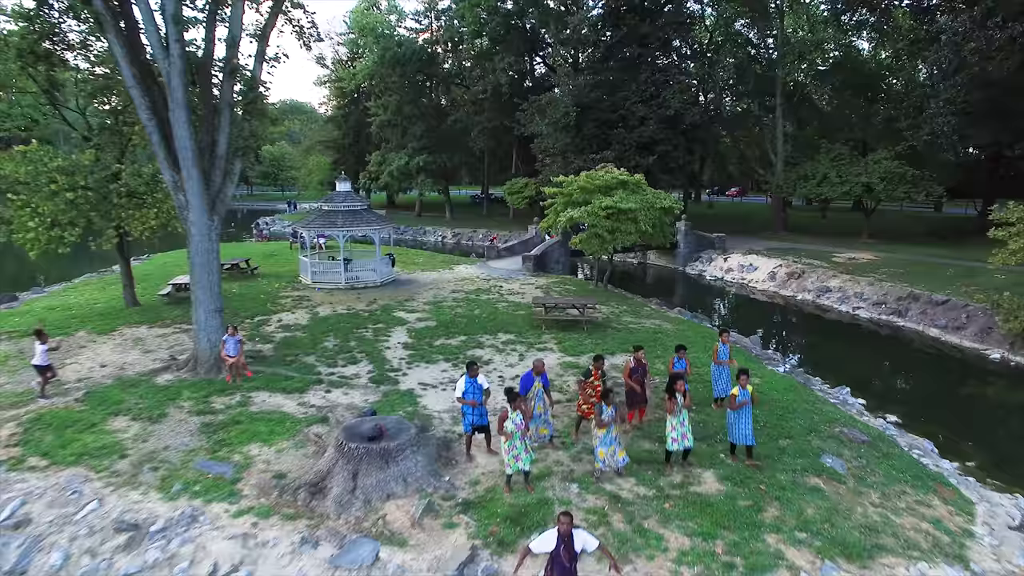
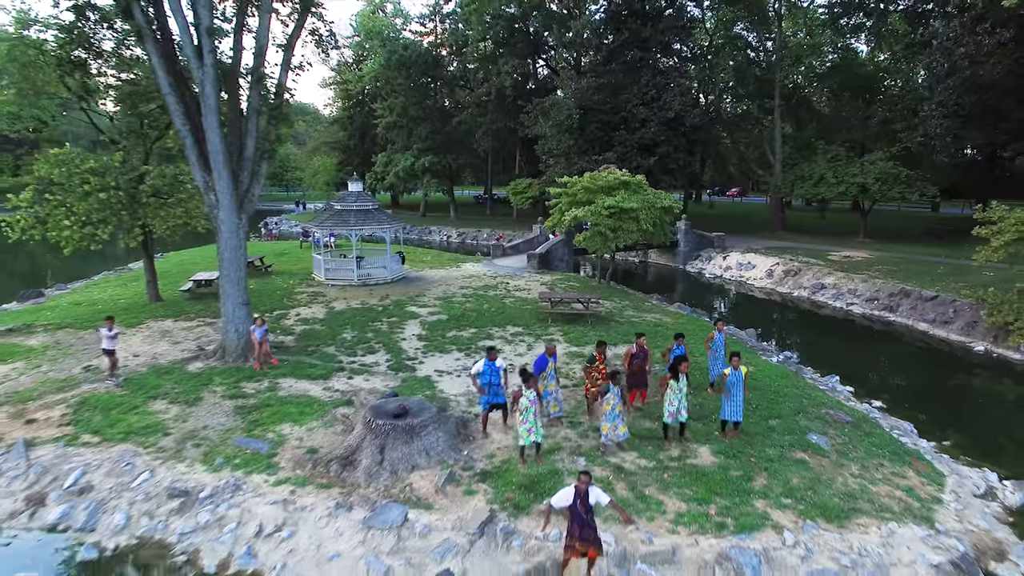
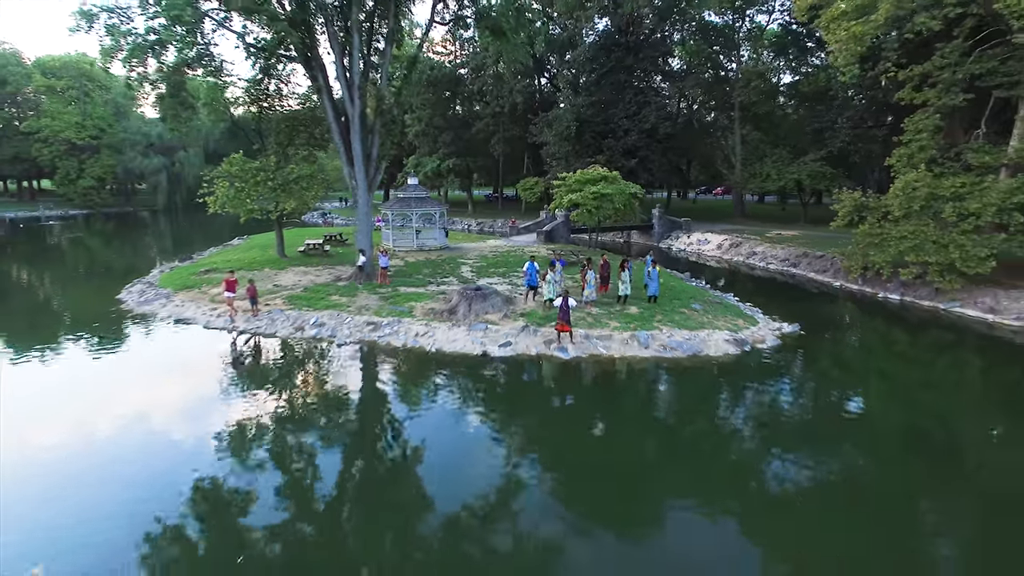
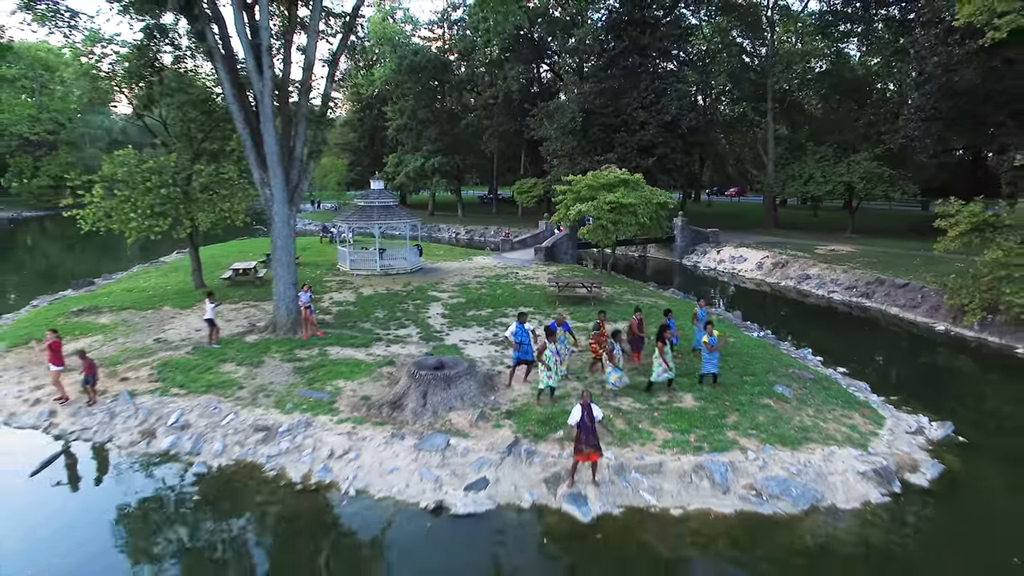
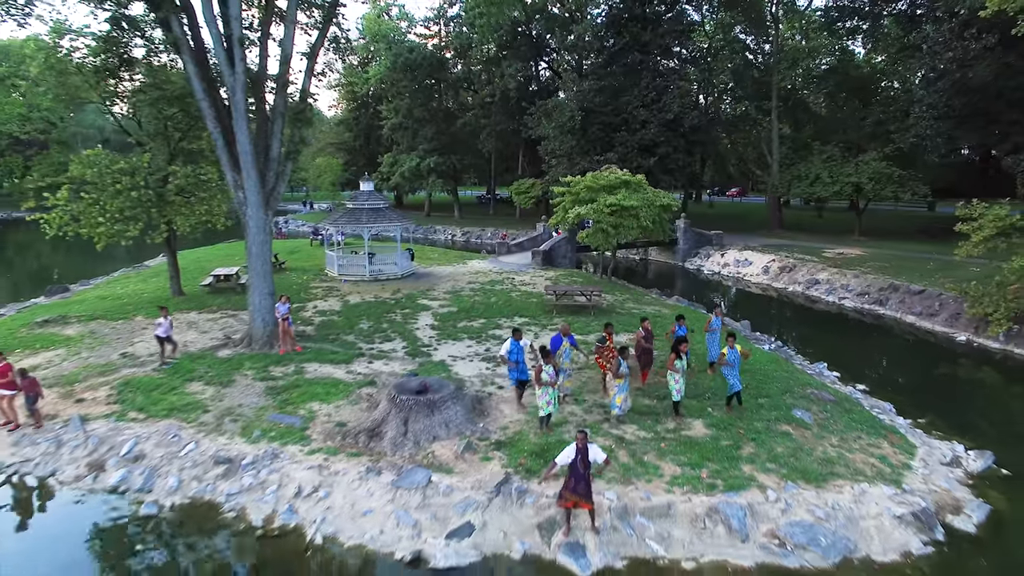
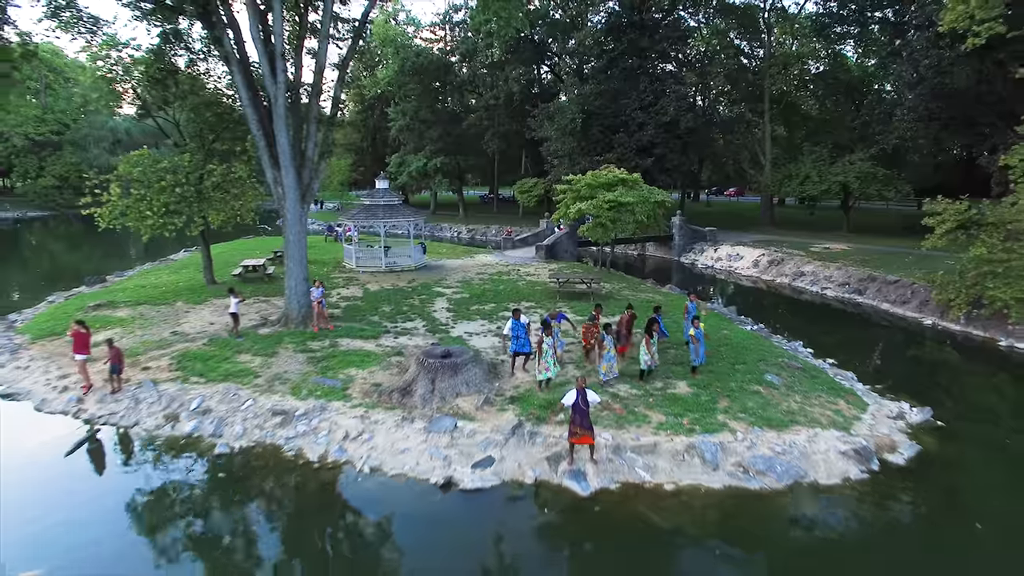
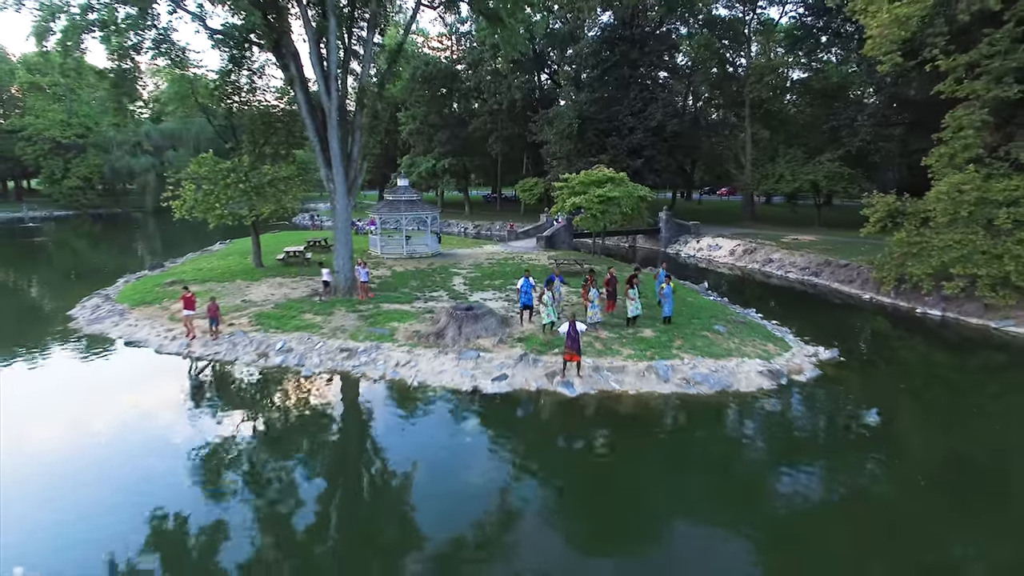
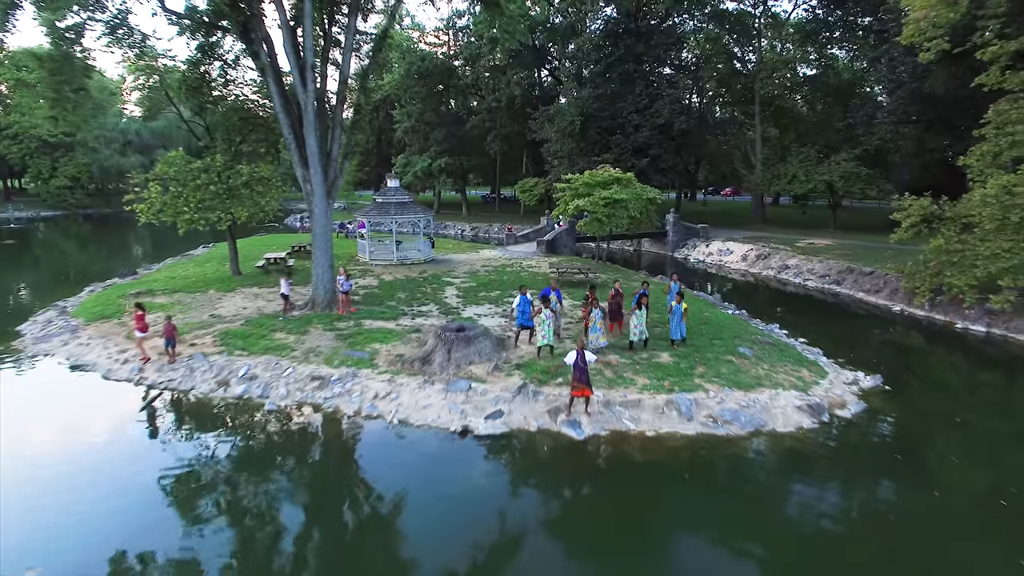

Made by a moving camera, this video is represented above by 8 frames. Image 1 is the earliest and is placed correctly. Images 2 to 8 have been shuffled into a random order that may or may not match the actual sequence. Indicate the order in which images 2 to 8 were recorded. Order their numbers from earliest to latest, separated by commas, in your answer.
2, 5, 4, 6, 8, 7, 3
